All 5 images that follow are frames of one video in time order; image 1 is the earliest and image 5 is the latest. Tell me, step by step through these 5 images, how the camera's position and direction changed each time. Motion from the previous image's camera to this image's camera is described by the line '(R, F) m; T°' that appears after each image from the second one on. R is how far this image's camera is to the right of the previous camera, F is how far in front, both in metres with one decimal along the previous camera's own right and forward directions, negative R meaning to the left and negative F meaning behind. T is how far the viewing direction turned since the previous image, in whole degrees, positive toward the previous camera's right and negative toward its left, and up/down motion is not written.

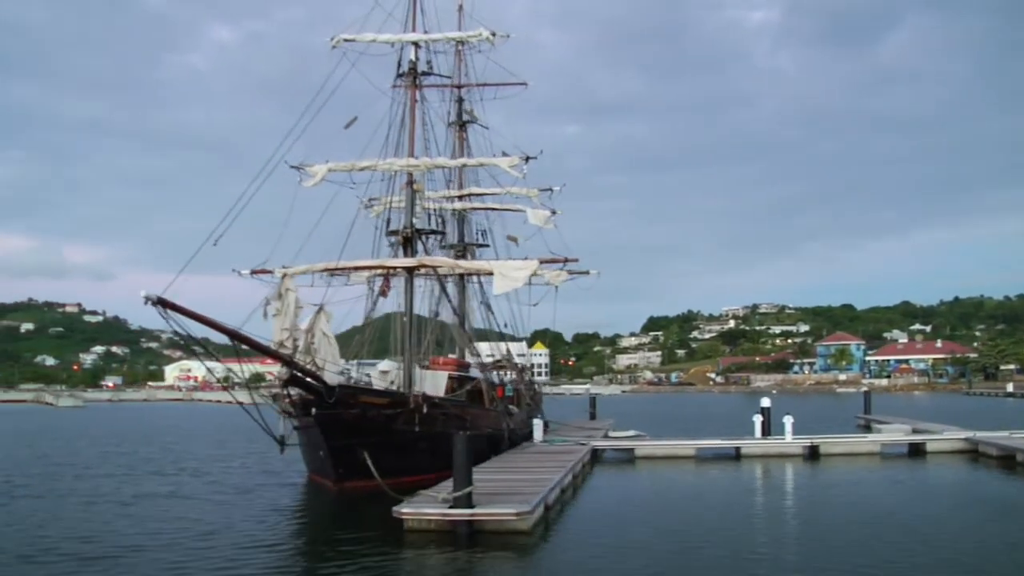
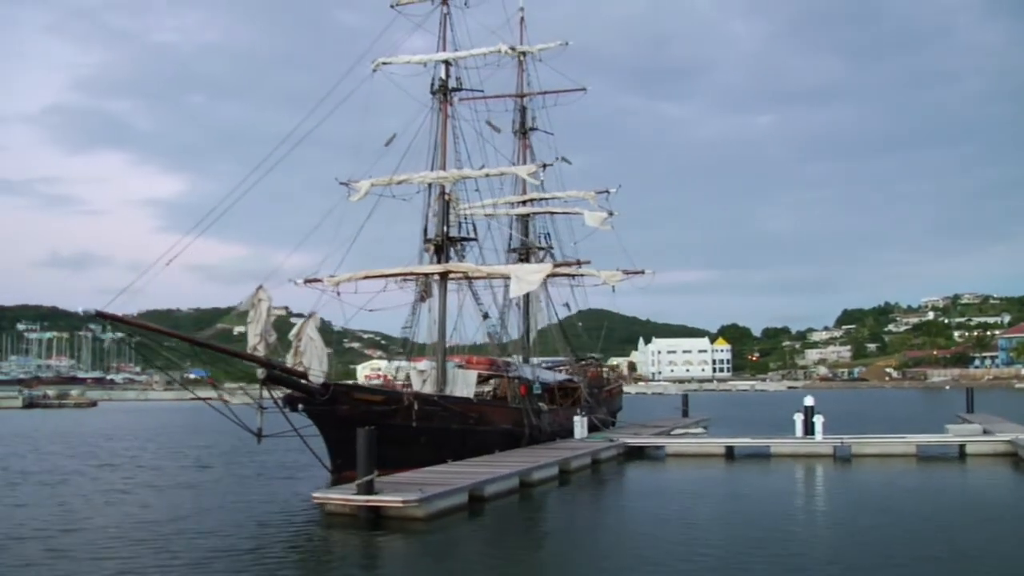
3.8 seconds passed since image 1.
(+7.0, -1.1) m; -11°
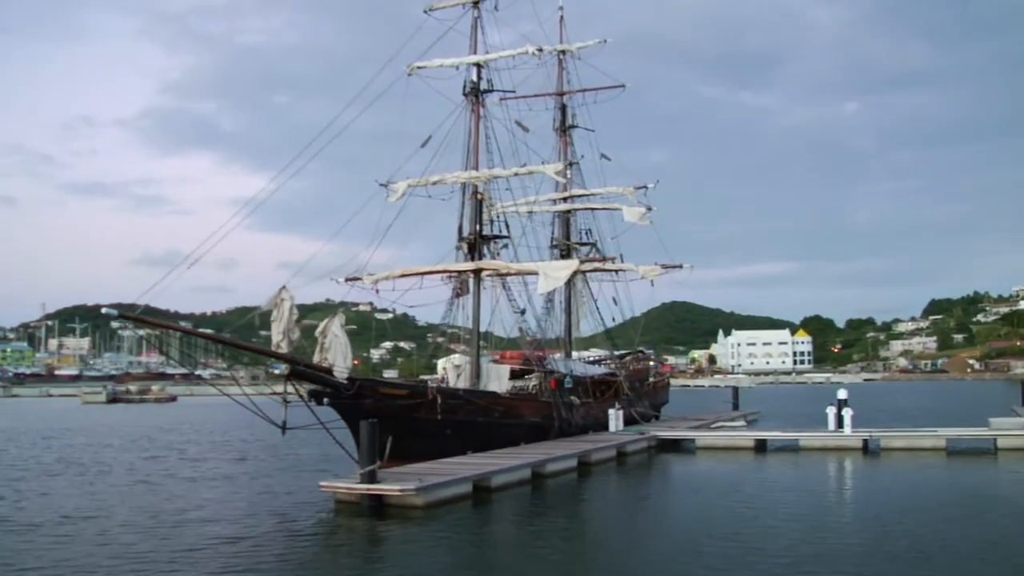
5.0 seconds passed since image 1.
(+2.1, -0.9) m; -5°
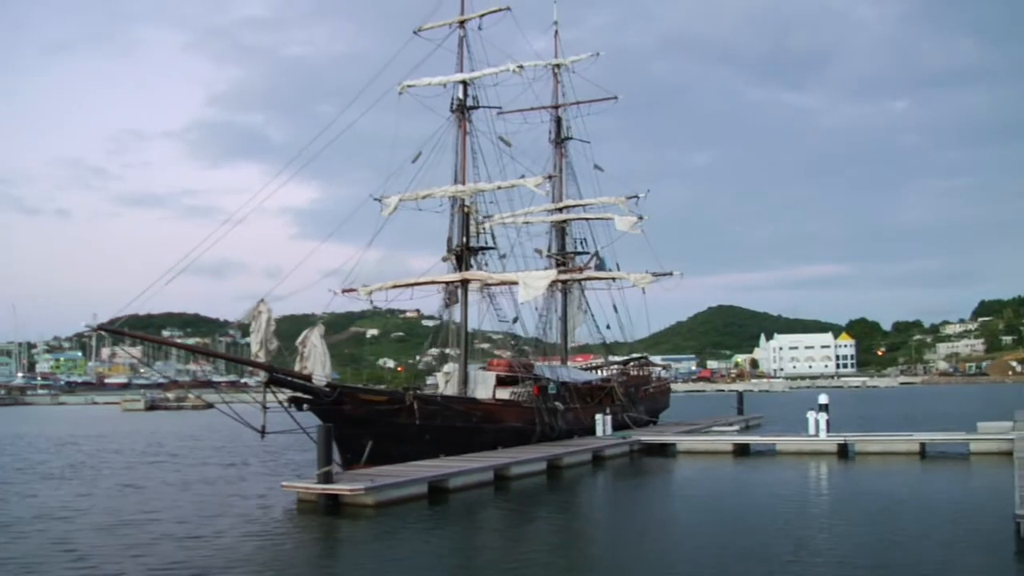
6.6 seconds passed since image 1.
(+2.7, -1.5) m; -3°
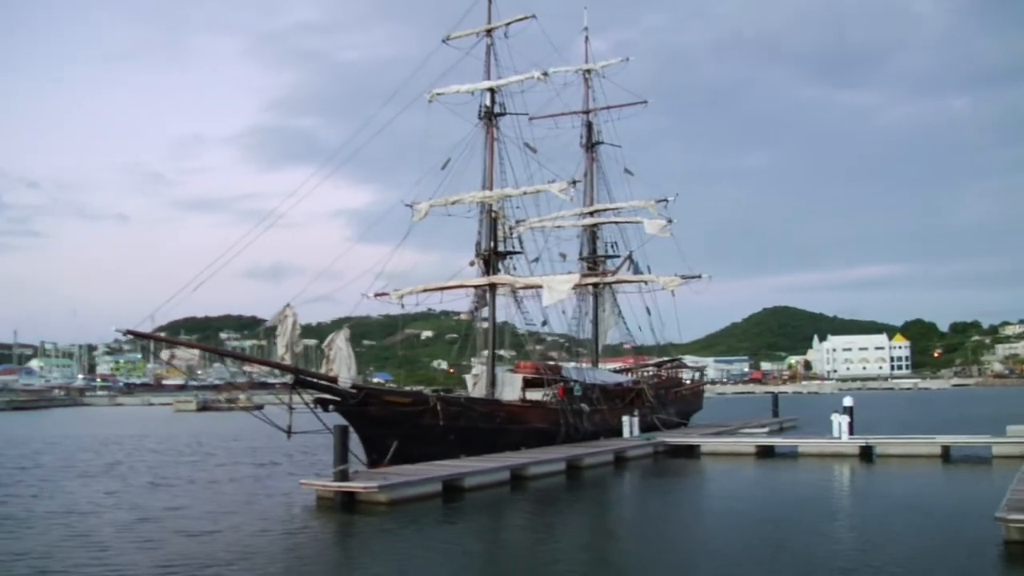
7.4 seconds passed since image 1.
(+1.1, -0.8) m; -3°
